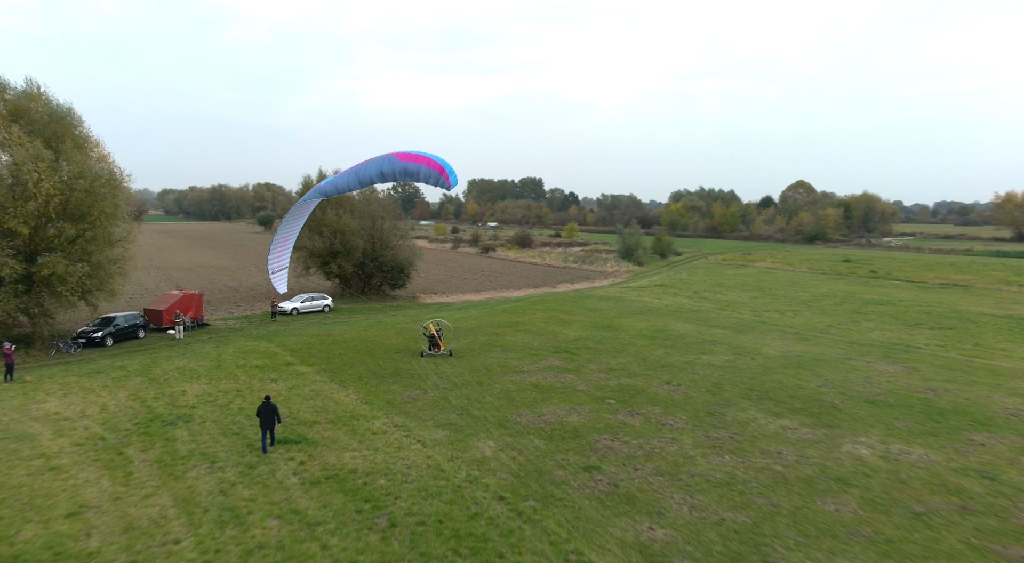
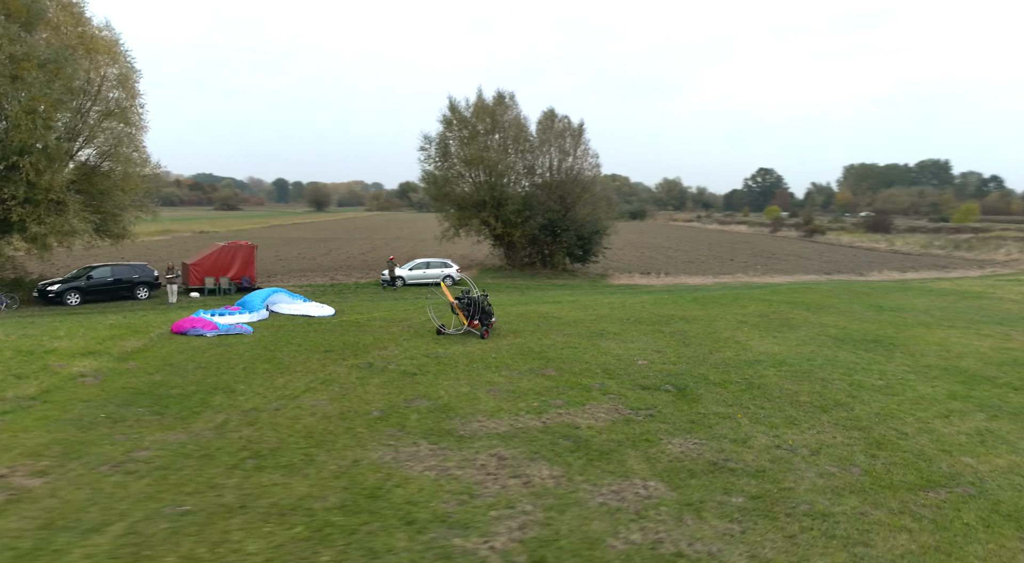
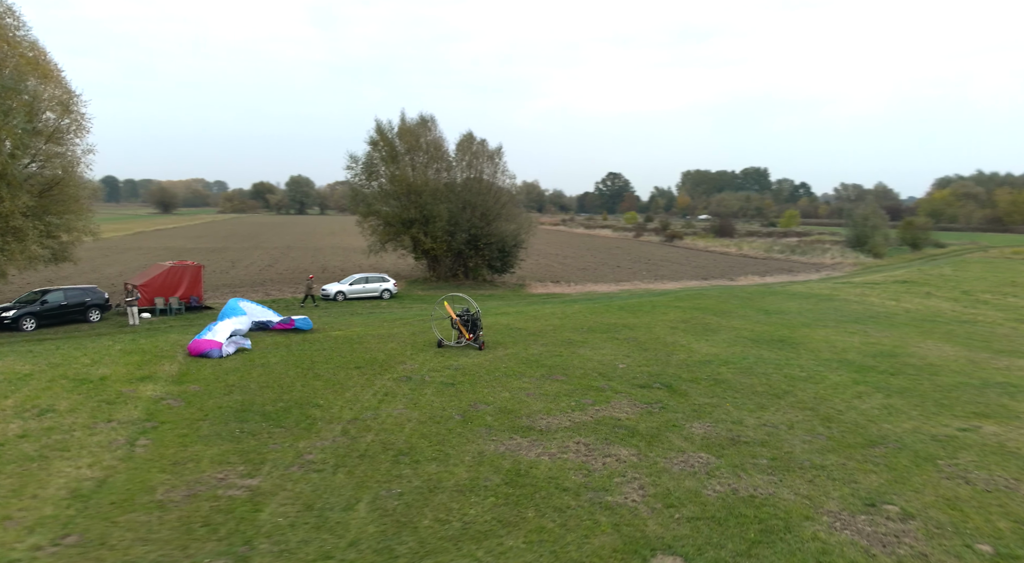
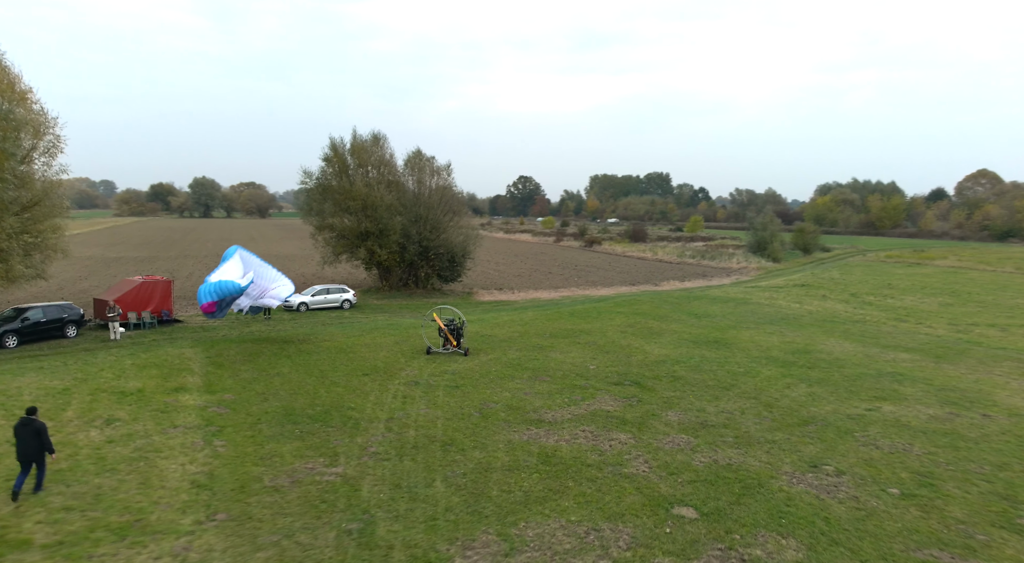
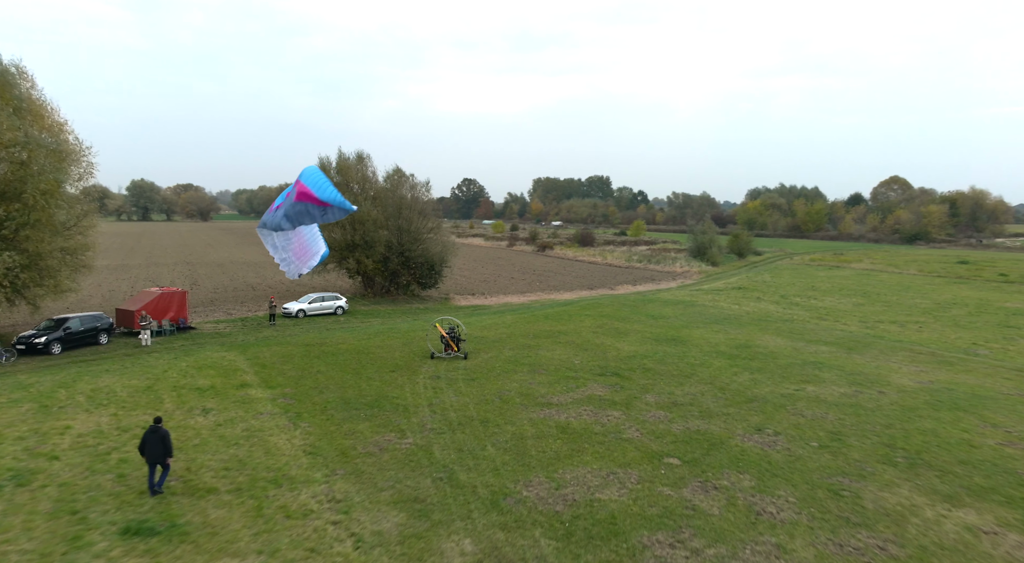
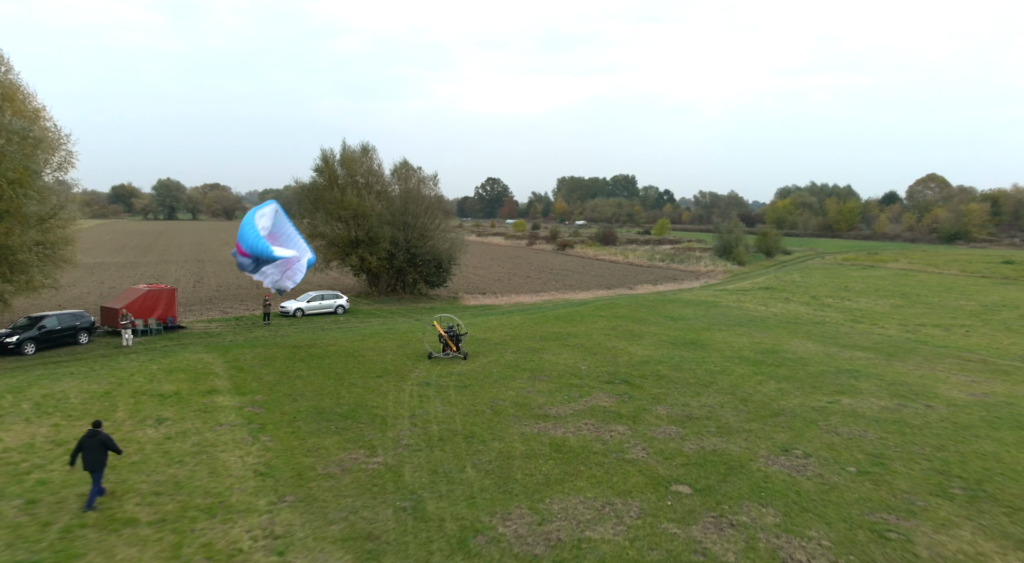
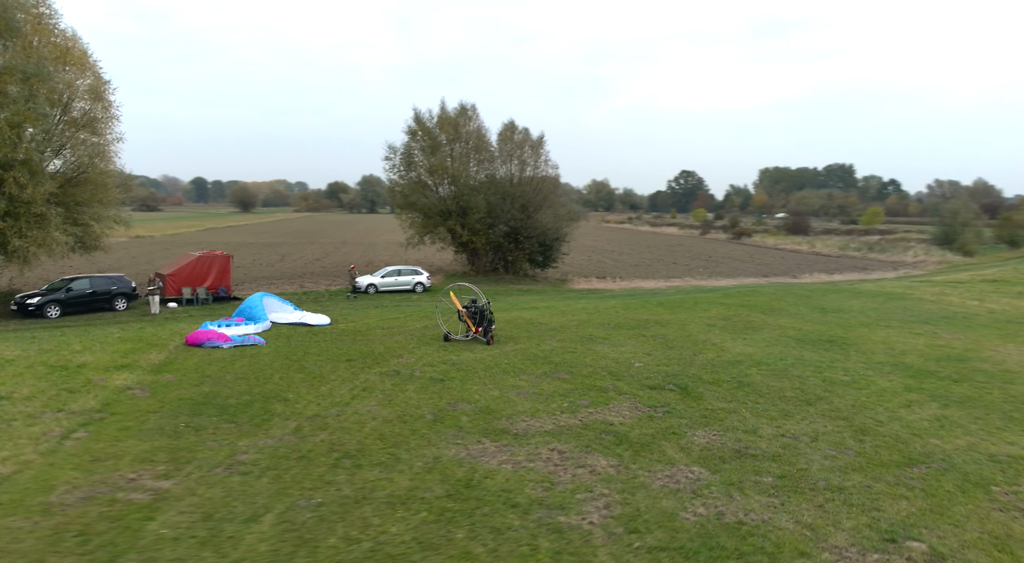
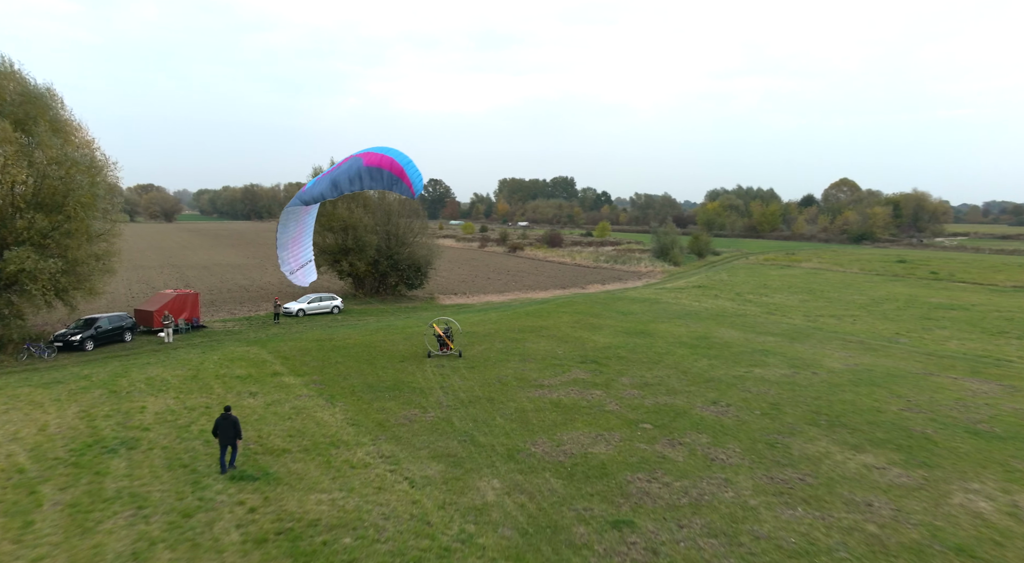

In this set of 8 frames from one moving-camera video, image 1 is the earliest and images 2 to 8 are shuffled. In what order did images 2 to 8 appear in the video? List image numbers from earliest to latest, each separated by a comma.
8, 5, 6, 4, 3, 7, 2
